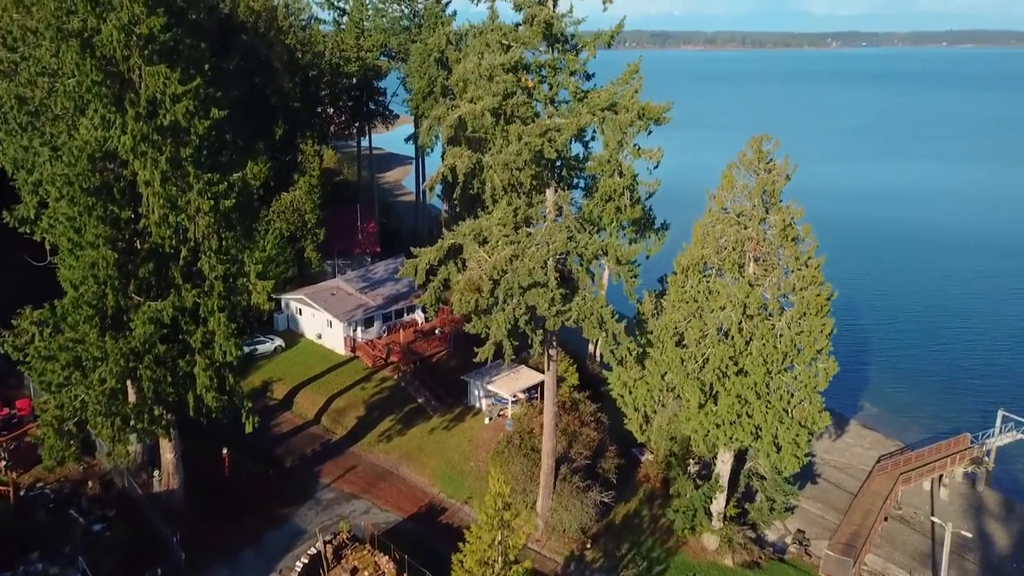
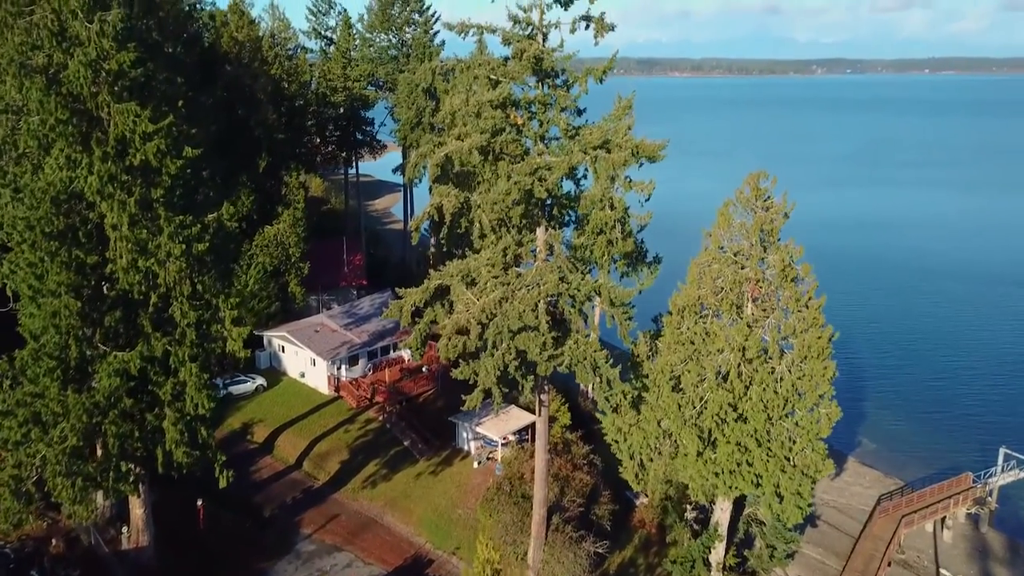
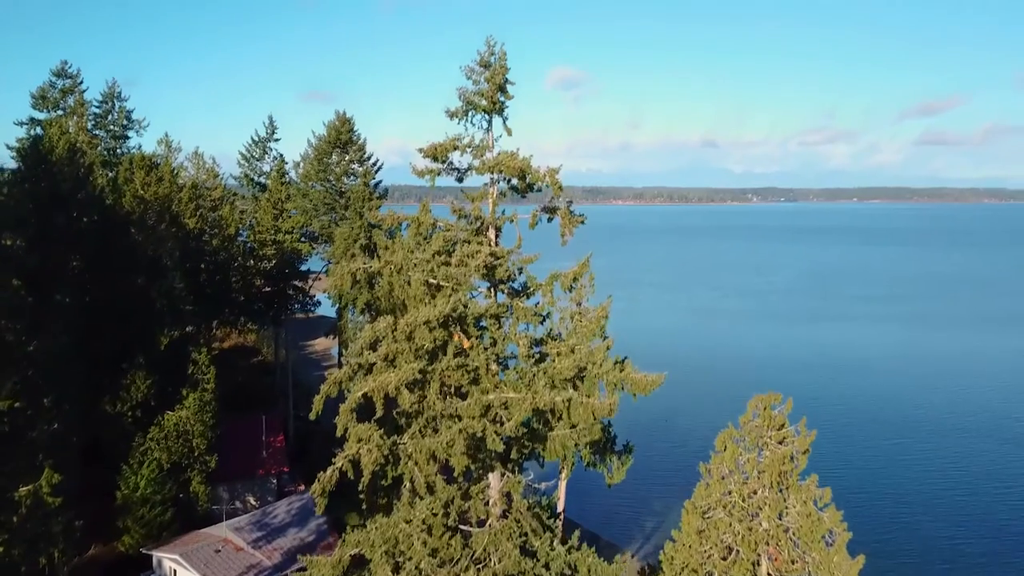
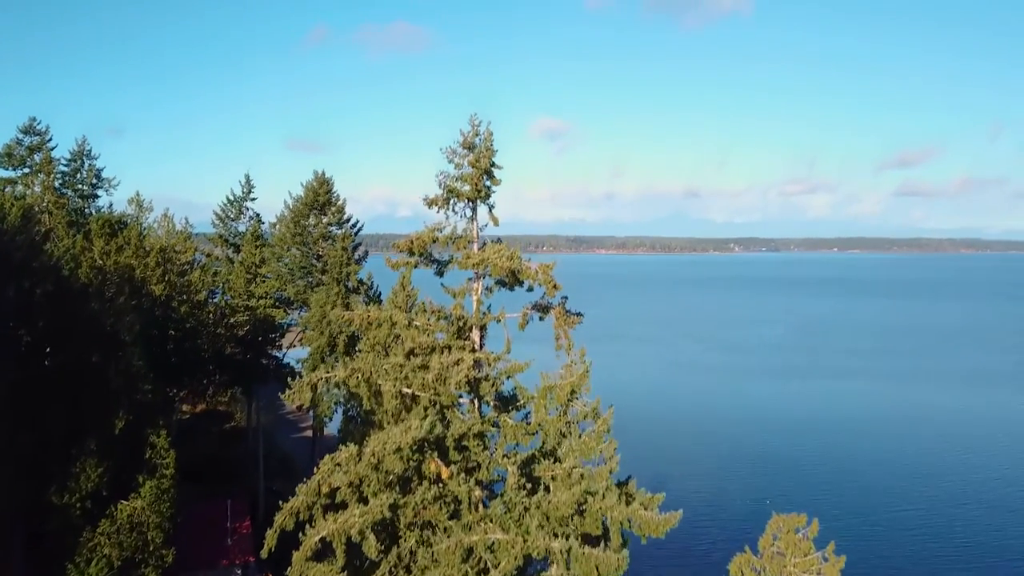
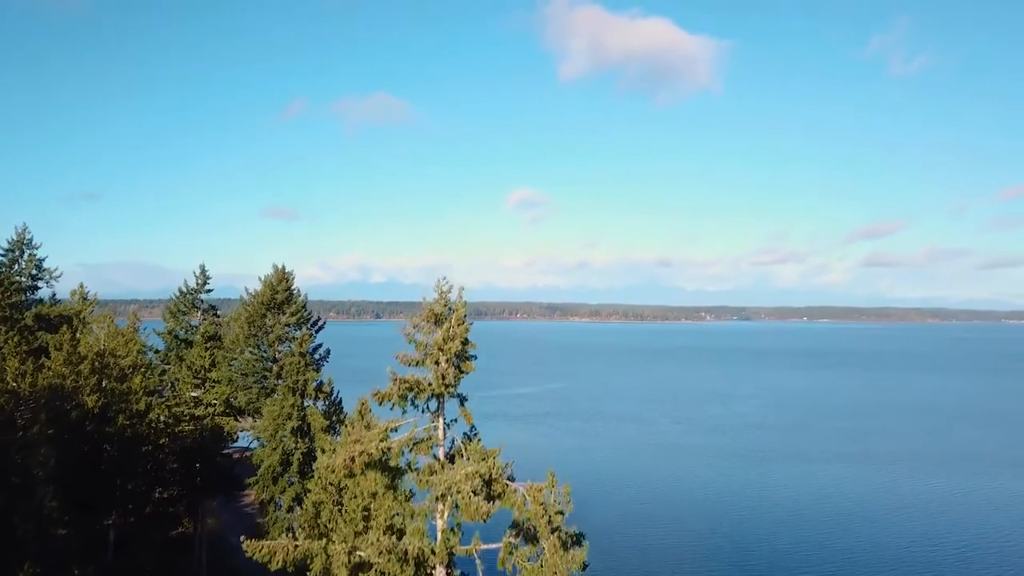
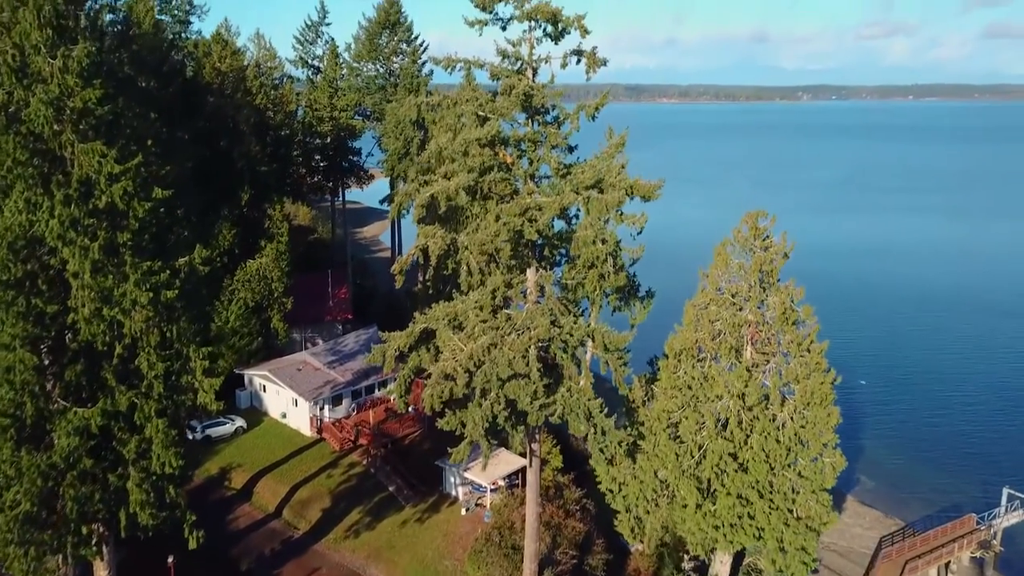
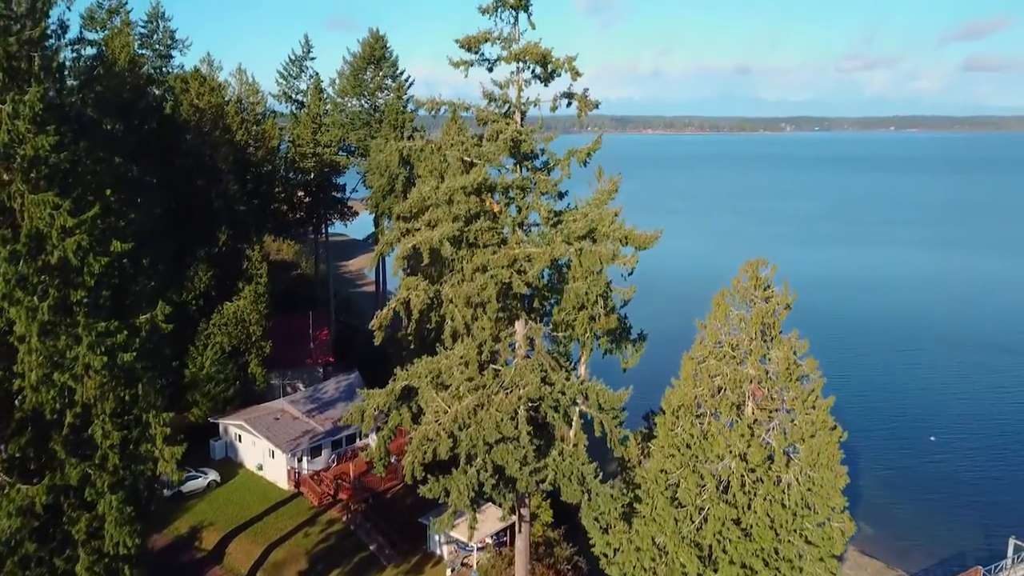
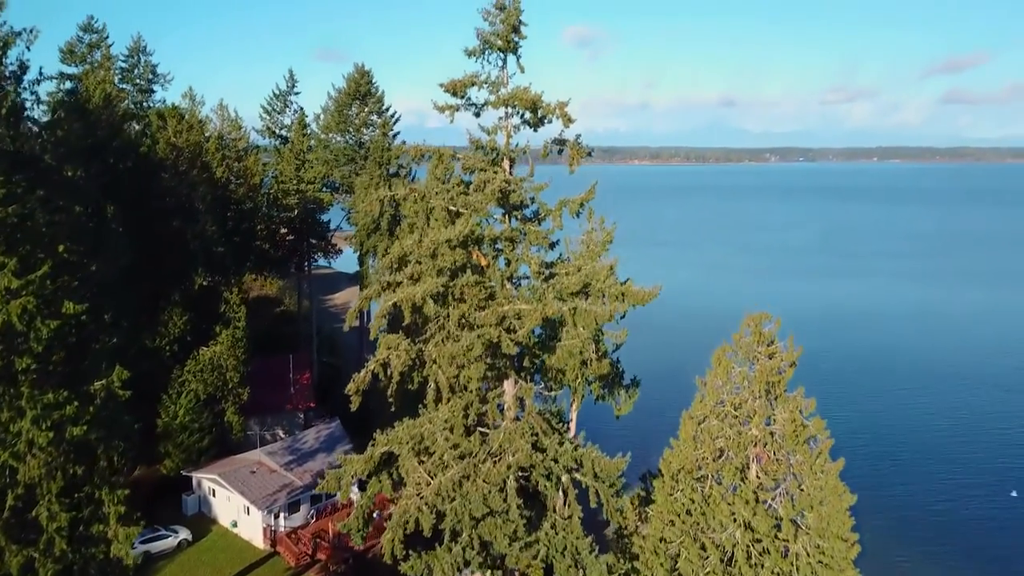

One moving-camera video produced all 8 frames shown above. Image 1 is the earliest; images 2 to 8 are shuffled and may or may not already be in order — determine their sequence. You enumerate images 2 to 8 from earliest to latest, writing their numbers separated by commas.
2, 6, 7, 8, 3, 4, 5
